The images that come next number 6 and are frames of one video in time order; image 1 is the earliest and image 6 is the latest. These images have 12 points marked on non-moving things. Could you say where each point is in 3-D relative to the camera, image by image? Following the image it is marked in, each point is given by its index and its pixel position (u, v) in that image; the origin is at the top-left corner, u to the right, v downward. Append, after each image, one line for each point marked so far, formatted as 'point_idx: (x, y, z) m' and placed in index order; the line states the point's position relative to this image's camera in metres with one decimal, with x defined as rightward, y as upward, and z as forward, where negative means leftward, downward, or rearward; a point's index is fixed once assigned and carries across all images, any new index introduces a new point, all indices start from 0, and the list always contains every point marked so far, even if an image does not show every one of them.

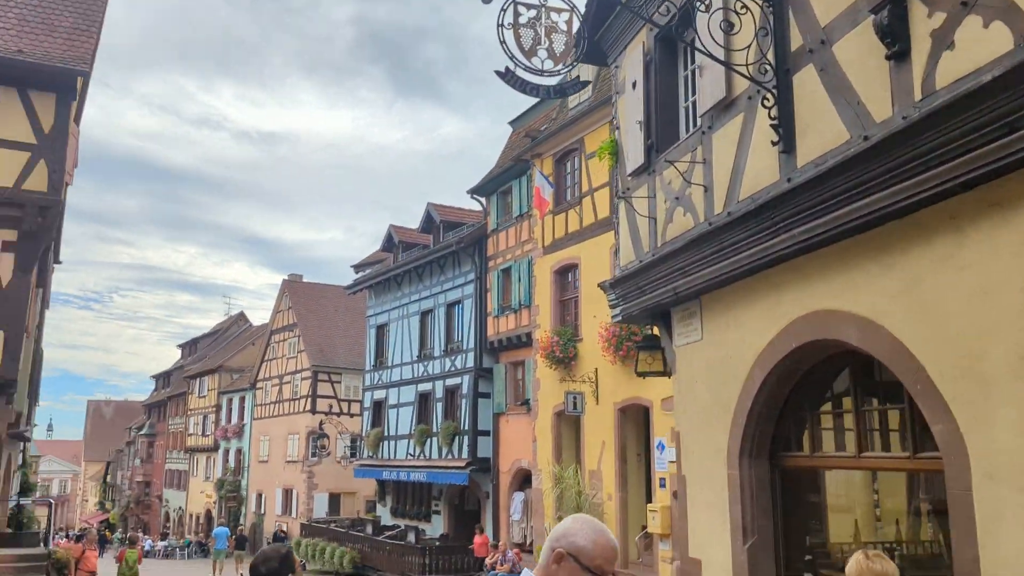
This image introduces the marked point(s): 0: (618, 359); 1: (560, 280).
0: (+2.0, -1.3, +16.2) m
1: (+1.0, +0.2, +18.9) m
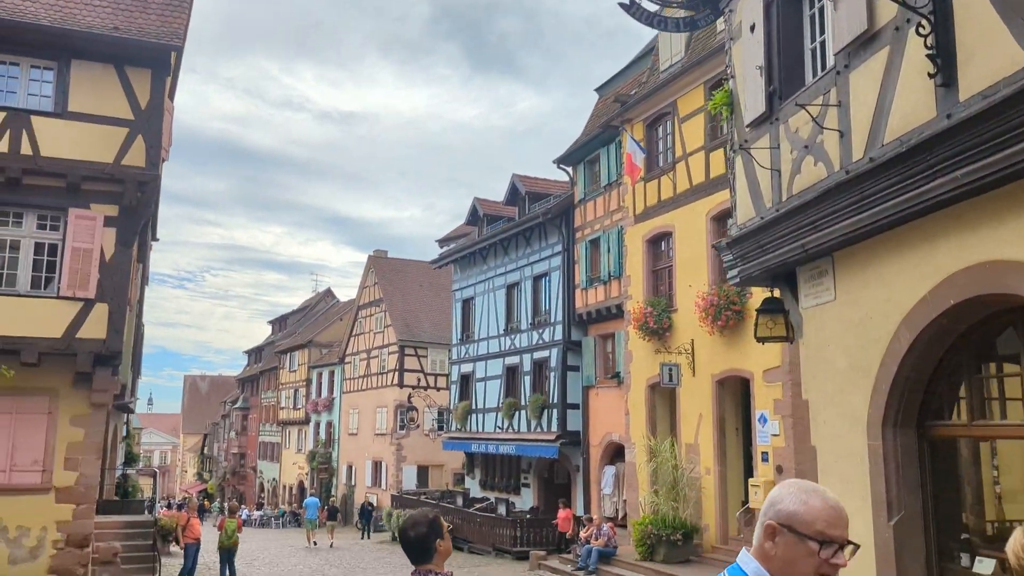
0: (+3.7, -0.8, +15.7) m
1: (+3.0, +0.8, +18.4) m
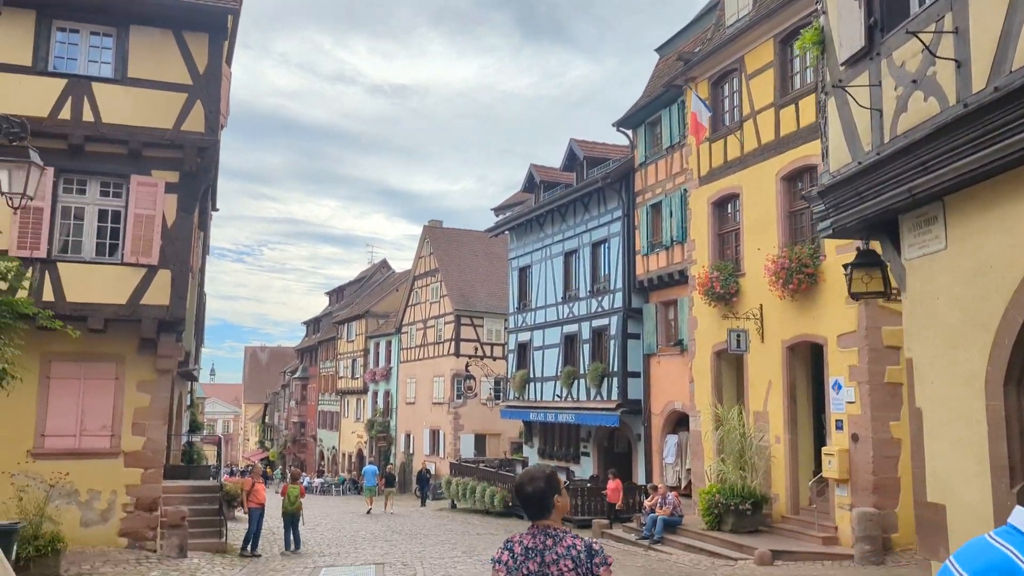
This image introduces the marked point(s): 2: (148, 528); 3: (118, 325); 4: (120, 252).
0: (+4.8, -0.1, +15.1) m
1: (+4.2, +1.5, +17.8) m
2: (-5.7, -3.8, +13.7) m
3: (-6.2, -0.6, +13.8) m
4: (-6.1, +0.6, +13.6) m
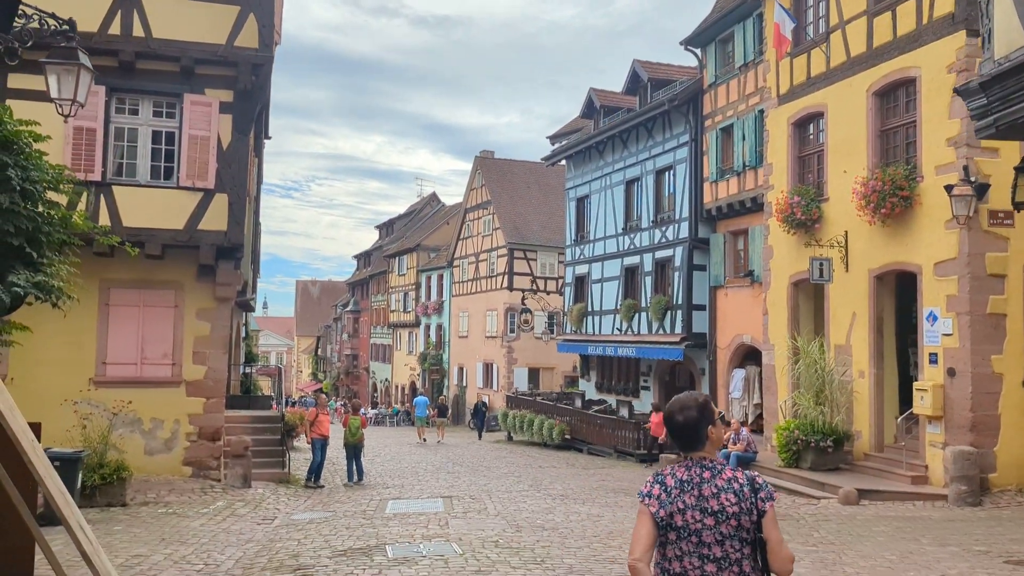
0: (+5.9, +1.1, +14.1) m
1: (+5.5, +3.0, +16.6) m
2: (-4.6, -2.6, +13.4) m
3: (-5.2, +0.6, +13.4) m
4: (-5.1, +1.7, +13.1) m
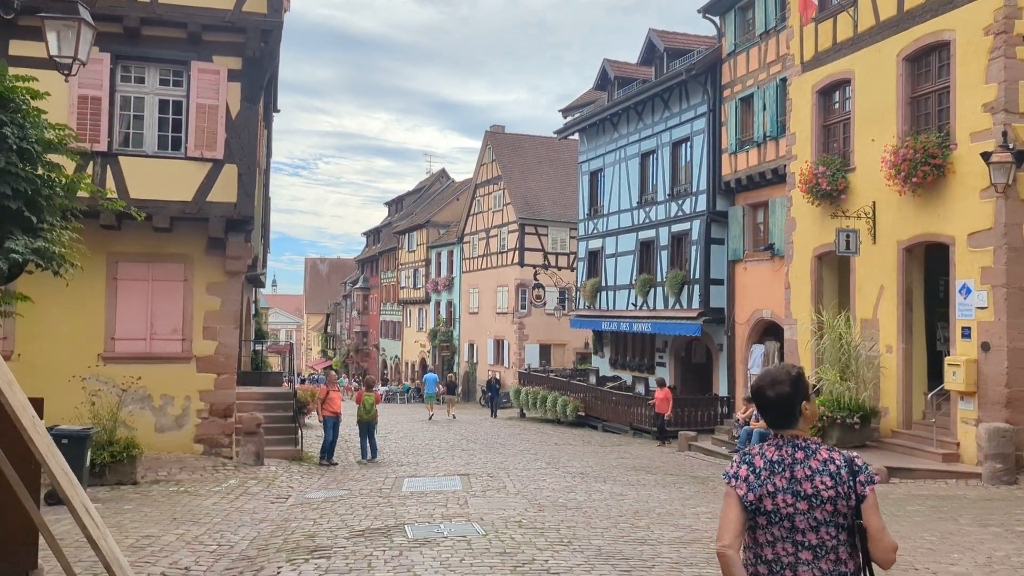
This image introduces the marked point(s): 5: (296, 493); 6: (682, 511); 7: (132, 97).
0: (+6.1, +1.5, +13.6) m
1: (+5.8, +3.5, +16.1) m
2: (-4.4, -2.2, +13.2) m
3: (-4.9, +1.0, +13.0) m
4: (-4.8, +2.1, +12.7) m
5: (-2.7, -2.6, +10.8) m
6: (+1.9, -2.4, +9.5) m
7: (-5.5, +2.8, +12.7) m
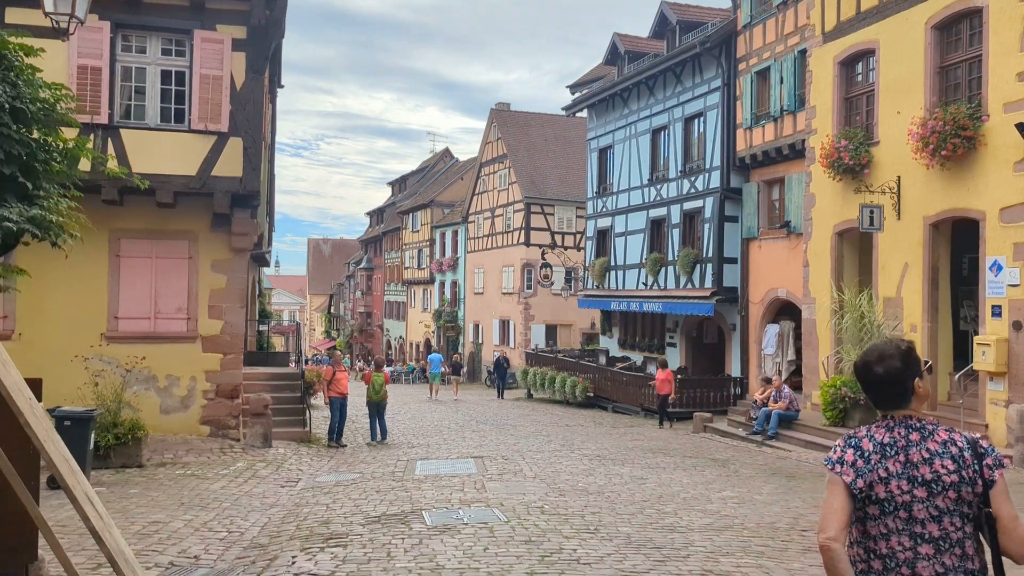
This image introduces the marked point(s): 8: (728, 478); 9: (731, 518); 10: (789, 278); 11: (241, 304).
0: (+6.4, +1.9, +13.1) m
1: (+6.0, +3.9, +15.6) m
2: (-4.1, -1.9, +12.8) m
3: (-4.7, +1.3, +12.6) m
4: (-4.6, +2.4, +12.3) m
5: (-2.5, -2.3, +10.5) m
6: (+2.1, -2.2, +9.2) m
7: (-5.3, +3.1, +12.2) m
8: (+2.6, -2.3, +10.6) m
9: (+2.0, -2.1, +7.9) m
10: (+6.1, +0.2, +19.4) m
11: (-4.0, -0.2, +12.9) m
